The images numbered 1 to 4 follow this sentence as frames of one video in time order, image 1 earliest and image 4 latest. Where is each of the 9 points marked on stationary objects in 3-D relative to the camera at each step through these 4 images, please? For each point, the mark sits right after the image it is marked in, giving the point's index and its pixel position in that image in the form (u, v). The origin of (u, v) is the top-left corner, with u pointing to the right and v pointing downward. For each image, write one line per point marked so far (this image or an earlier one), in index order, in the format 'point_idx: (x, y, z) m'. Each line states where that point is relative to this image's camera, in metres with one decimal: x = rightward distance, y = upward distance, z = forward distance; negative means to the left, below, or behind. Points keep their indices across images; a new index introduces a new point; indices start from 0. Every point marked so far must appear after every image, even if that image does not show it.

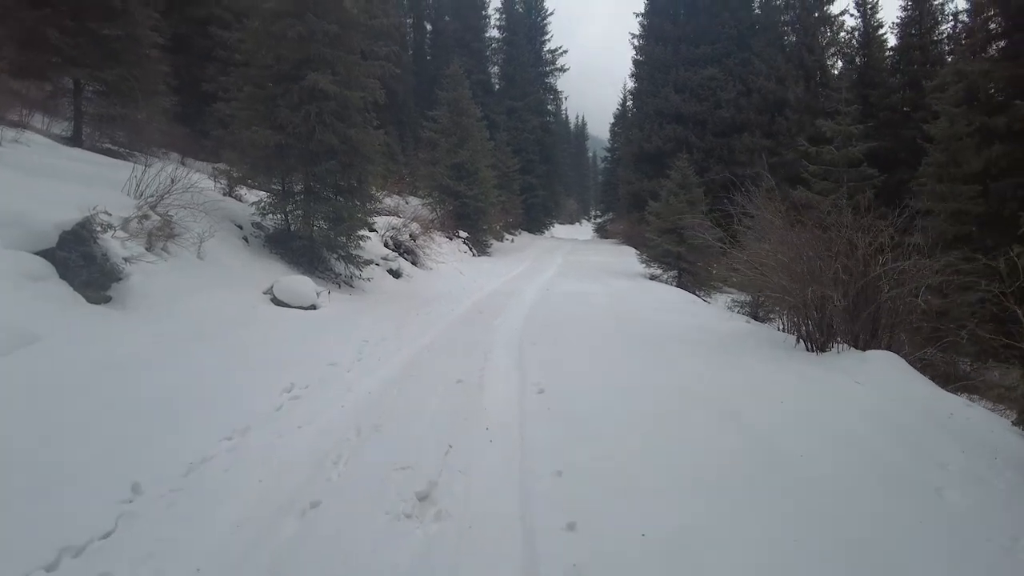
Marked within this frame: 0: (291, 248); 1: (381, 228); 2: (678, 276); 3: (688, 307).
0: (-4.1, +0.7, +10.4) m
1: (-3.3, +1.5, +13.8) m
2: (+5.1, +0.3, +17.2) m
3: (+3.7, -0.4, +11.7) m
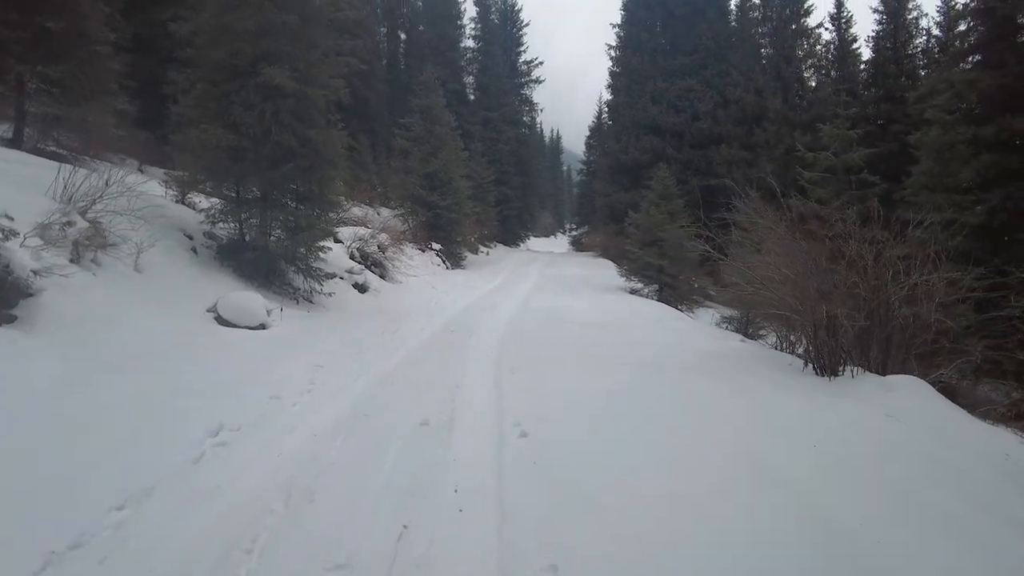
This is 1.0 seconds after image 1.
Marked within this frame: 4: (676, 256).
0: (-4.5, +0.4, +9.4) m
1: (-3.8, +1.1, +12.9) m
2: (+4.4, -0.1, +16.6) m
3: (+3.2, -0.7, +11.0) m
4: (+4.8, +0.9, +16.1) m
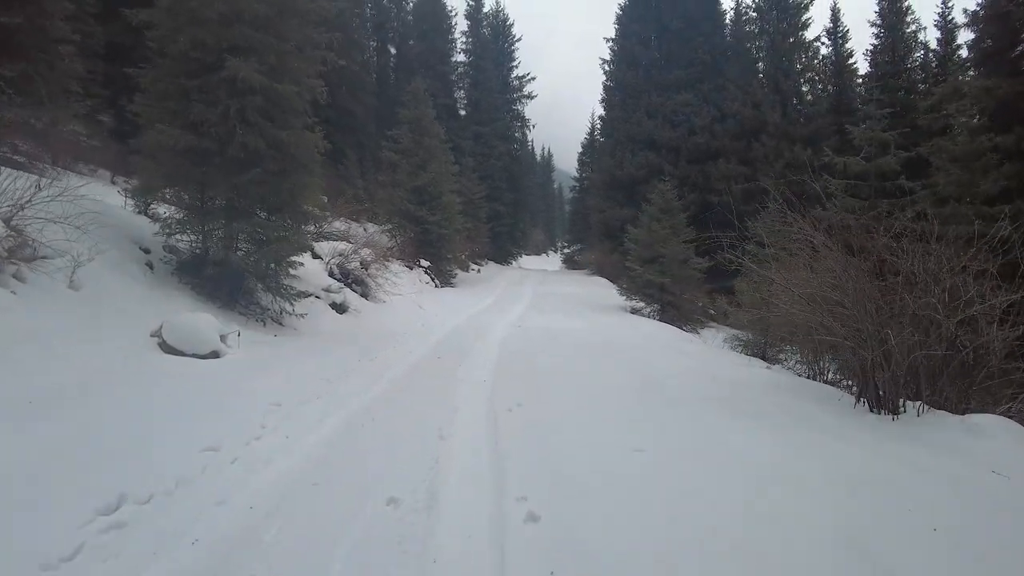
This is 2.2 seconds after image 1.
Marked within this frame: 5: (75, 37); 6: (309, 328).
0: (-4.6, +0.1, +8.3) m
1: (-4.0, +0.7, +11.8) m
2: (+4.2, -0.6, +15.7) m
3: (+3.1, -1.1, +10.1) m
4: (+4.6, +0.4, +15.3) m
5: (-10.0, +5.7, +12.6) m
6: (-3.3, -0.7, +9.2) m
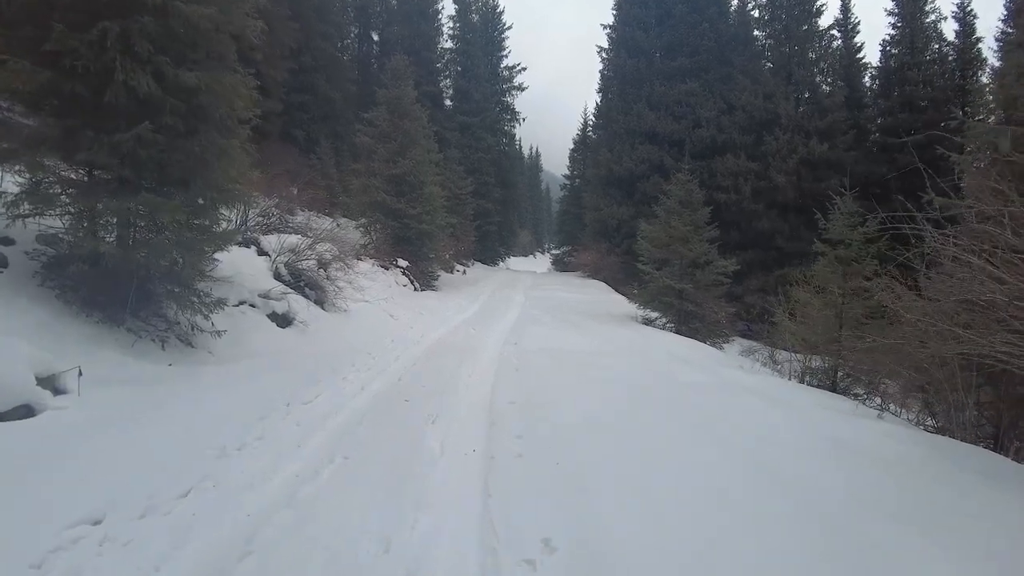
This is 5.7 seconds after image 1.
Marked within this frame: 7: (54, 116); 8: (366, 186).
0: (-4.6, +0.1, +5.9) m
1: (-4.0, +0.6, +9.5) m
2: (+4.0, -0.8, +13.5) m
3: (+3.1, -1.2, +7.9) m
4: (+4.4, +0.2, +13.1) m
5: (-10.0, +5.7, +10.1) m
6: (-3.4, -0.7, +6.8) m
7: (-4.6, +1.7, +5.7) m
8: (-4.6, +3.2, +17.5) m
